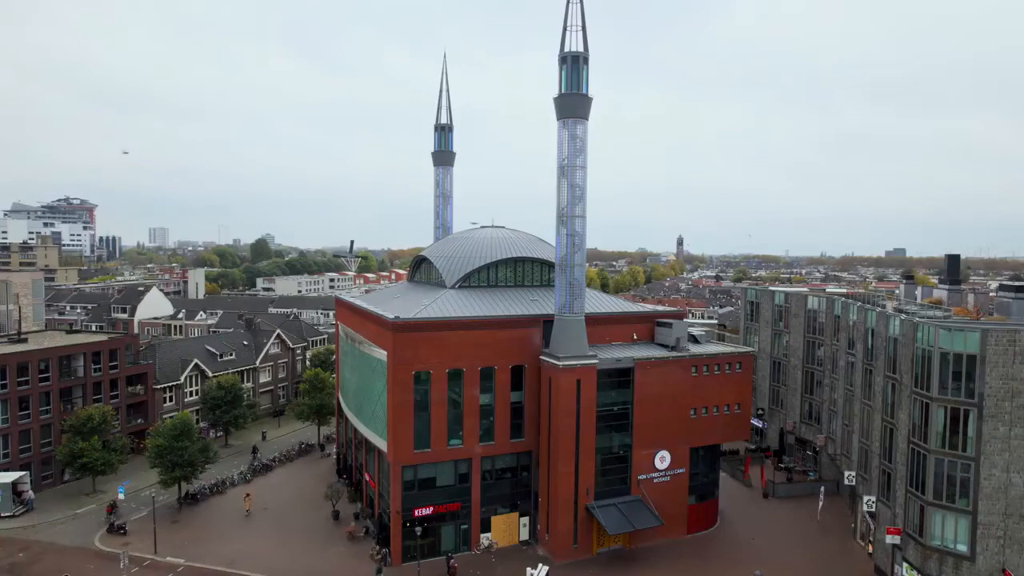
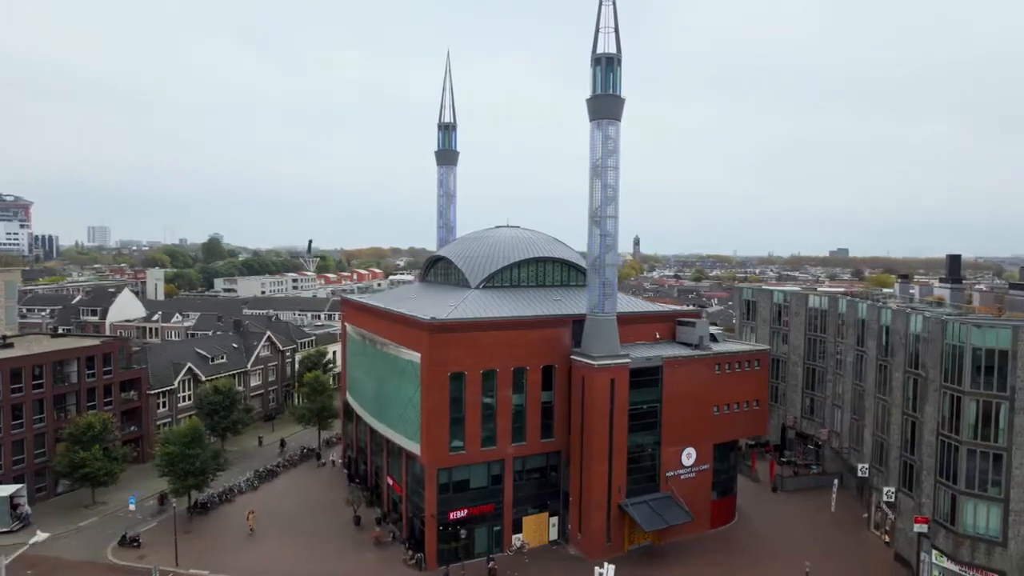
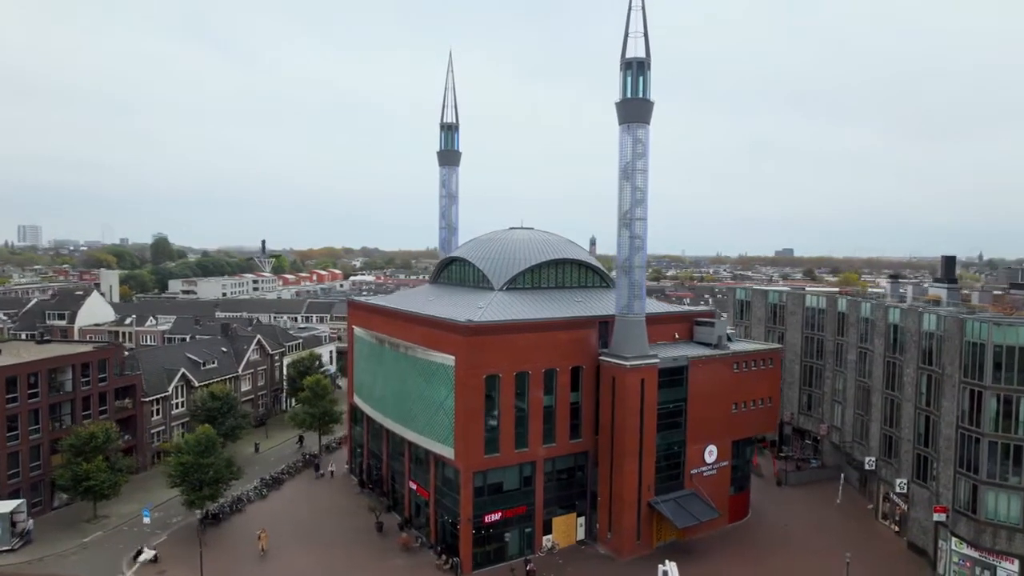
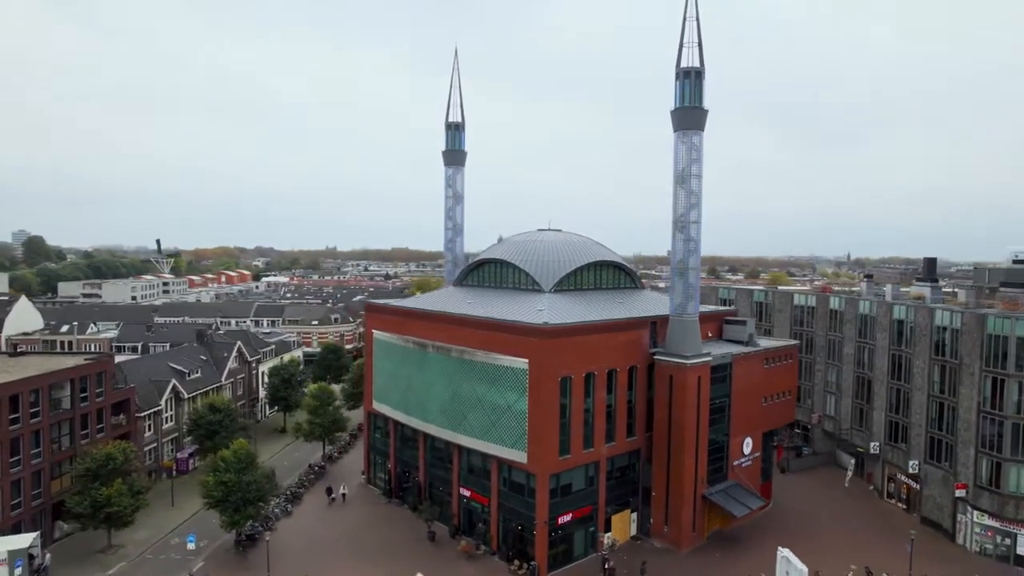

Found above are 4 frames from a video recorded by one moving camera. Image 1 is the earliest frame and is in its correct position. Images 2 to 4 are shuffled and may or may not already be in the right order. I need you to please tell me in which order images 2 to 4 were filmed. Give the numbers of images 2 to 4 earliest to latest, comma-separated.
2, 3, 4
